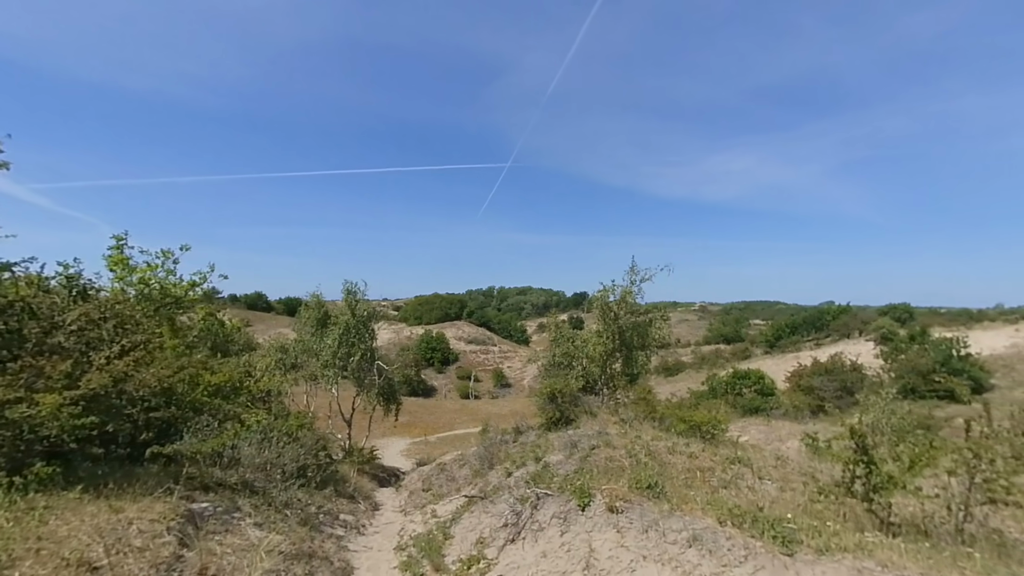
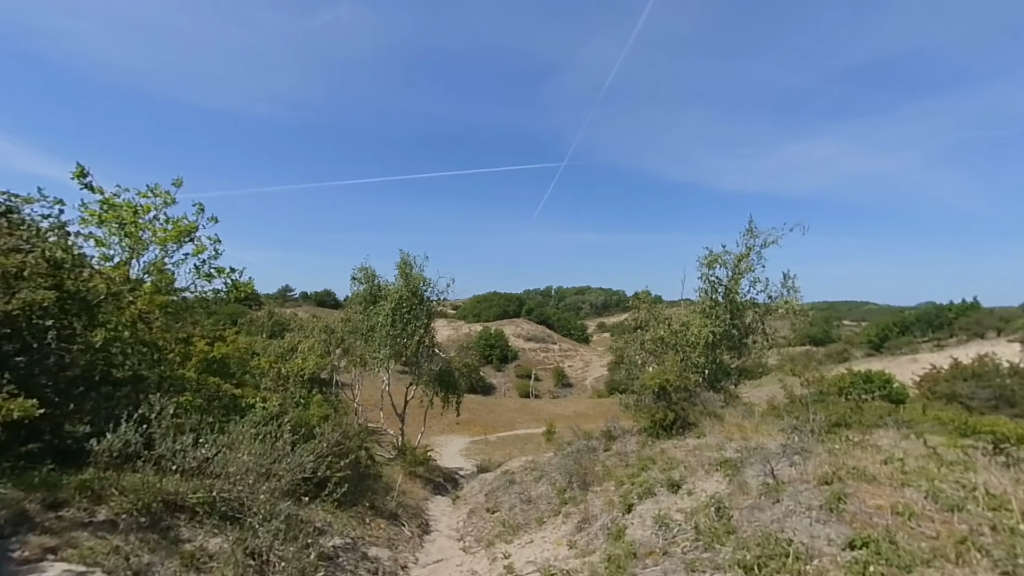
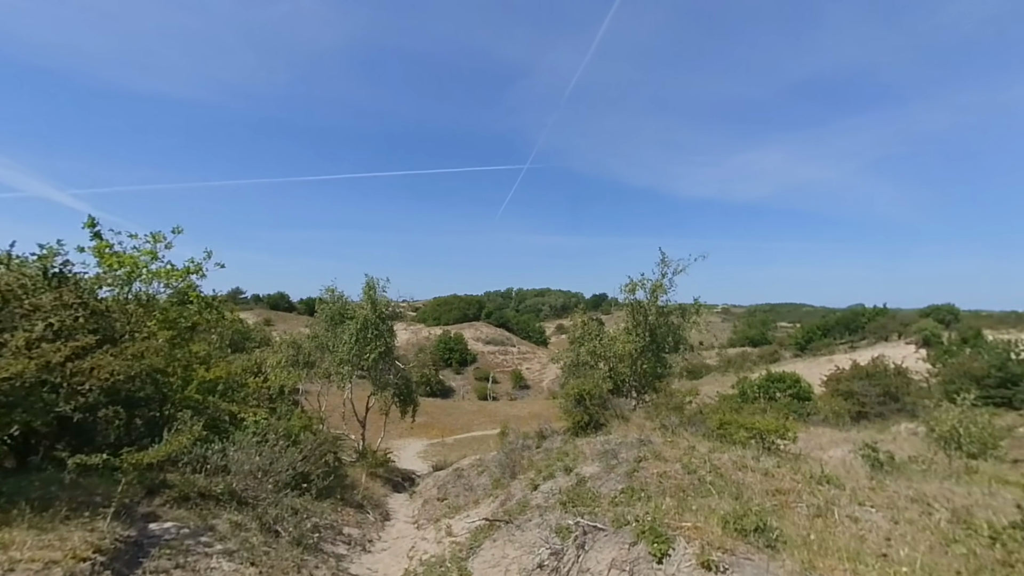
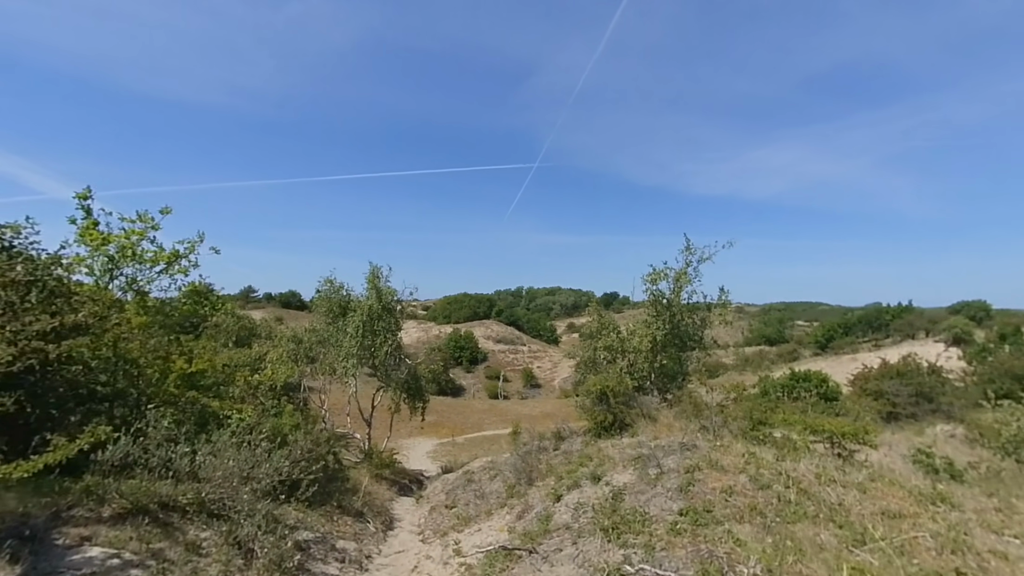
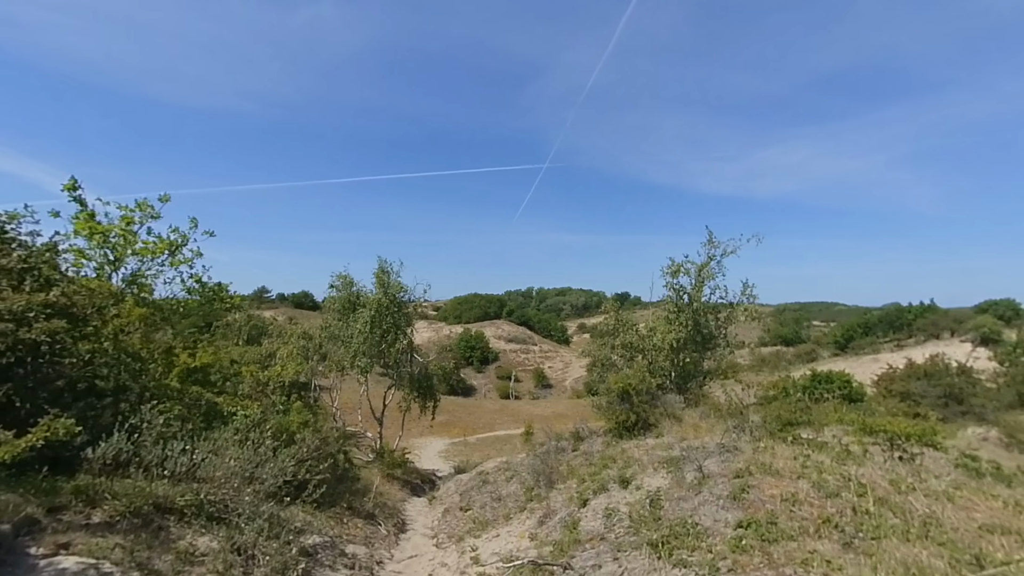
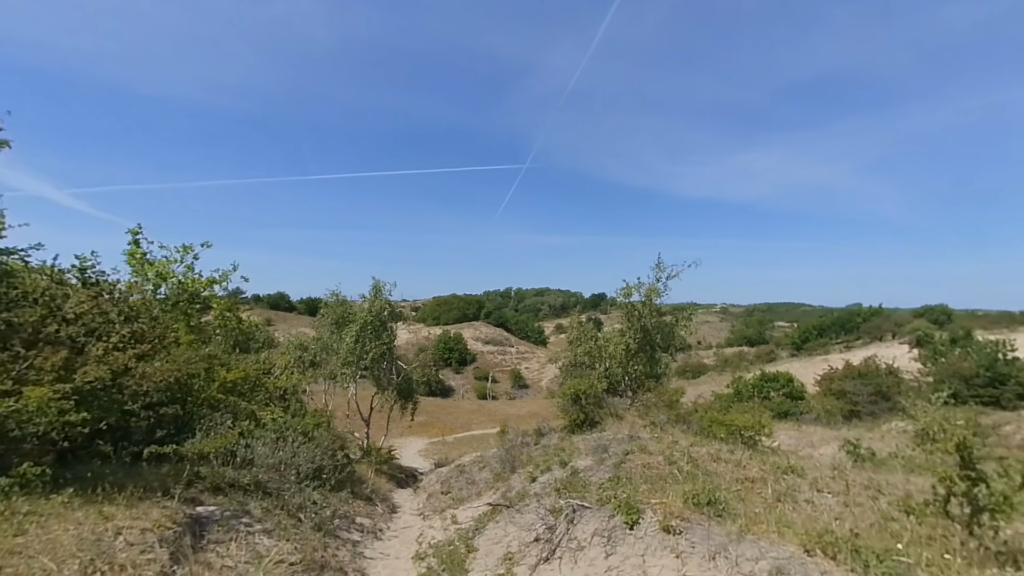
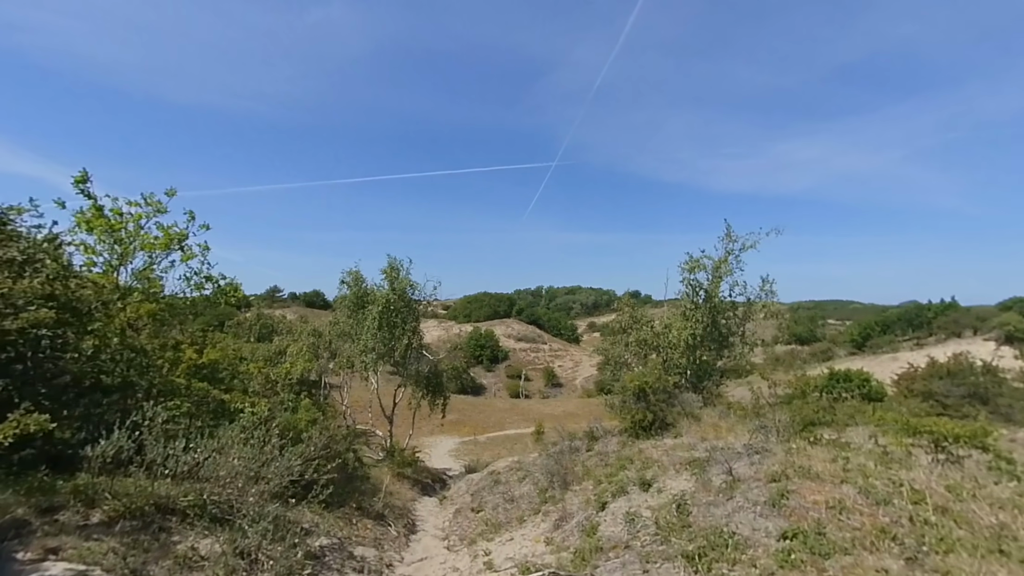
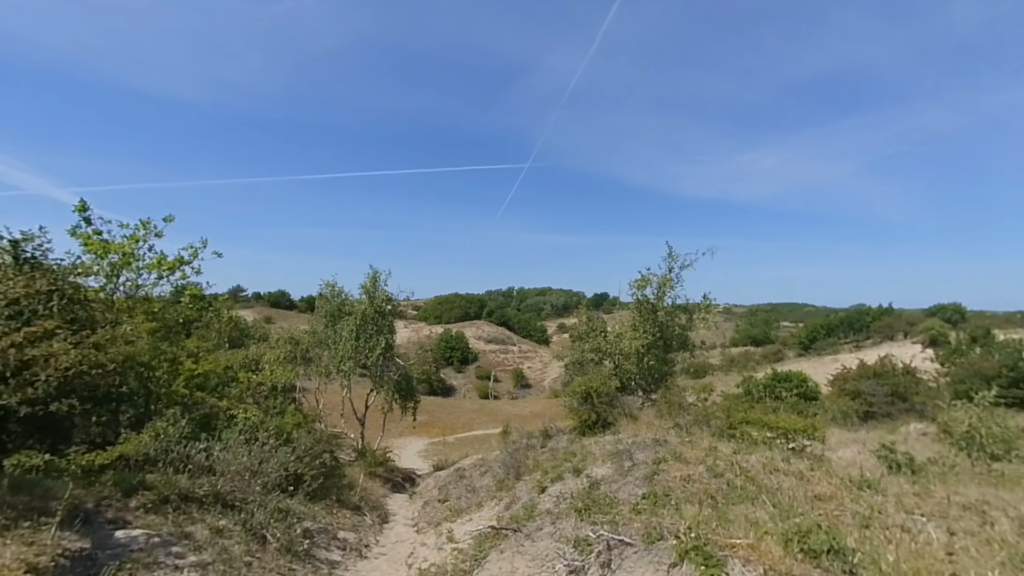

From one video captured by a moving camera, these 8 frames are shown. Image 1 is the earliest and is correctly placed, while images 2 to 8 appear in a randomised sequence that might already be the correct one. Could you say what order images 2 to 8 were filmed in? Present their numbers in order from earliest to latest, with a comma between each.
6, 3, 8, 4, 5, 7, 2
